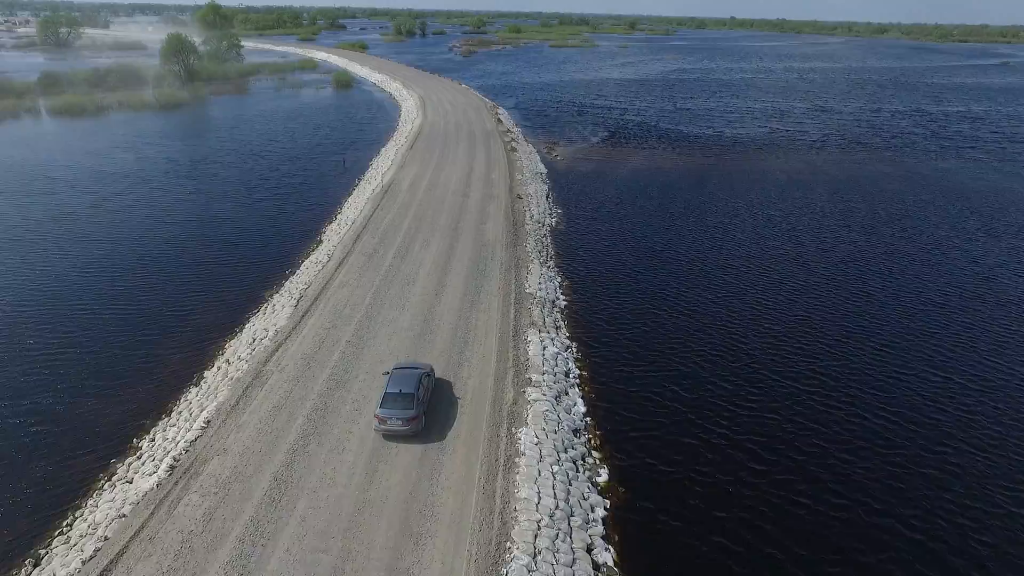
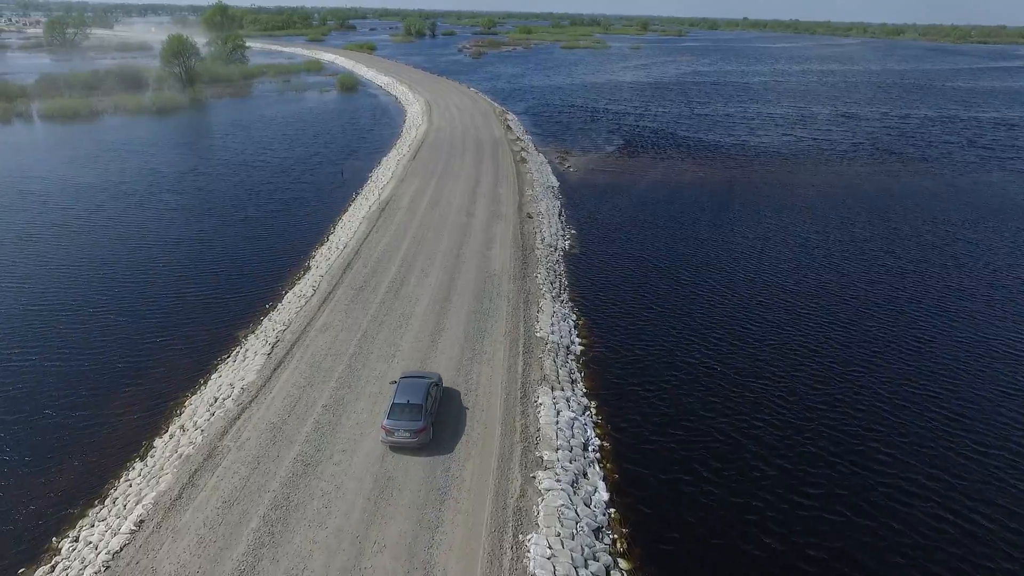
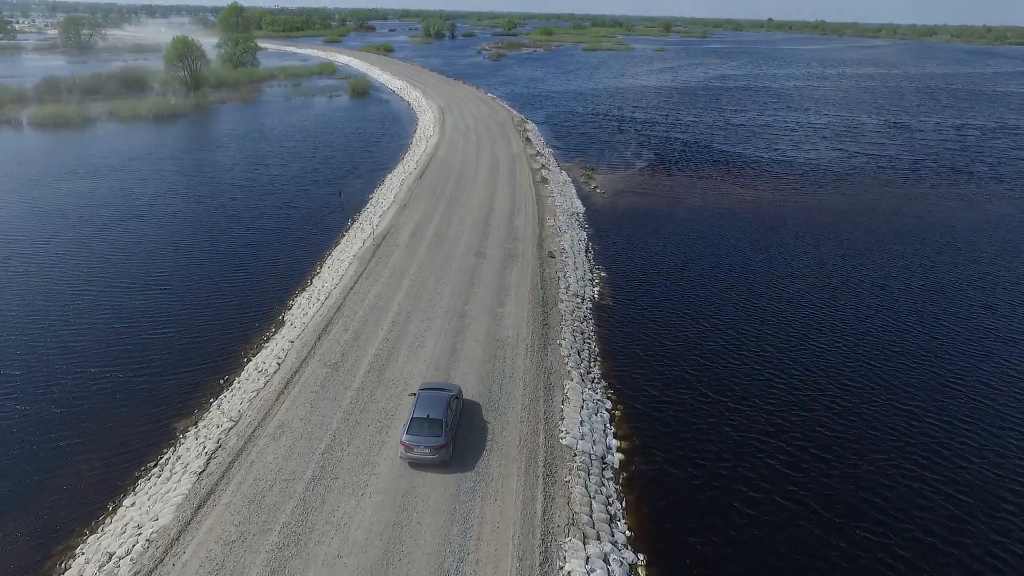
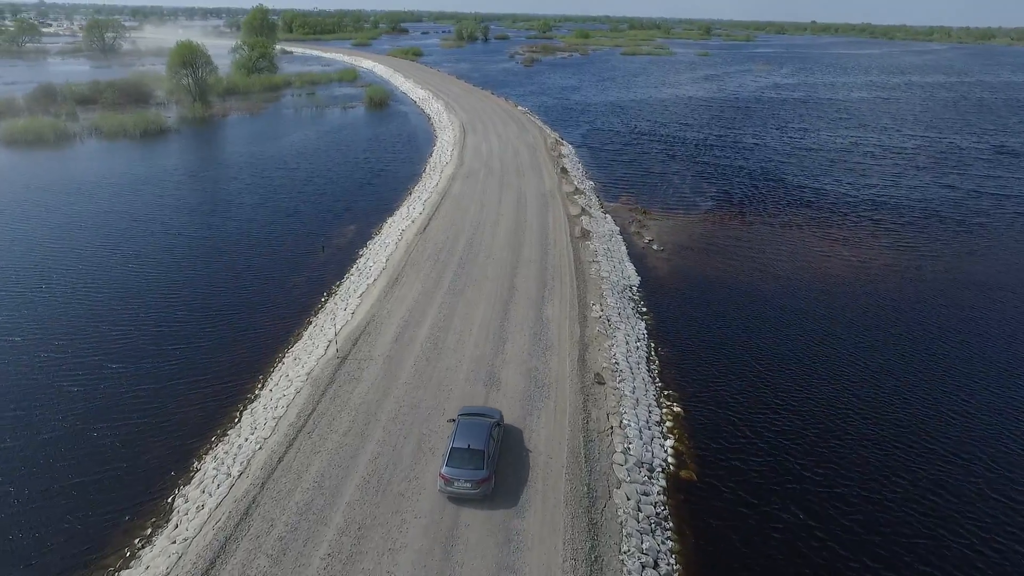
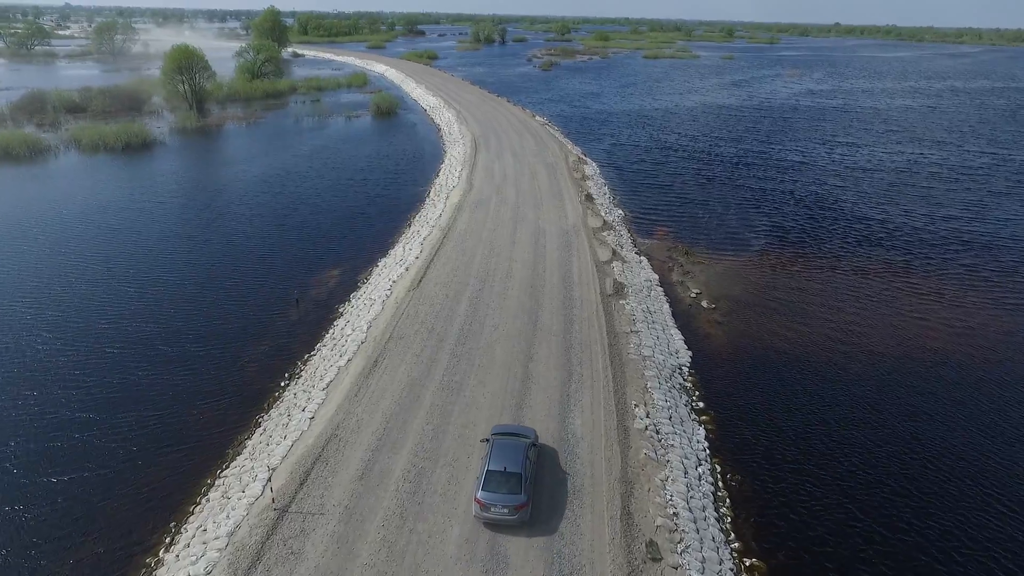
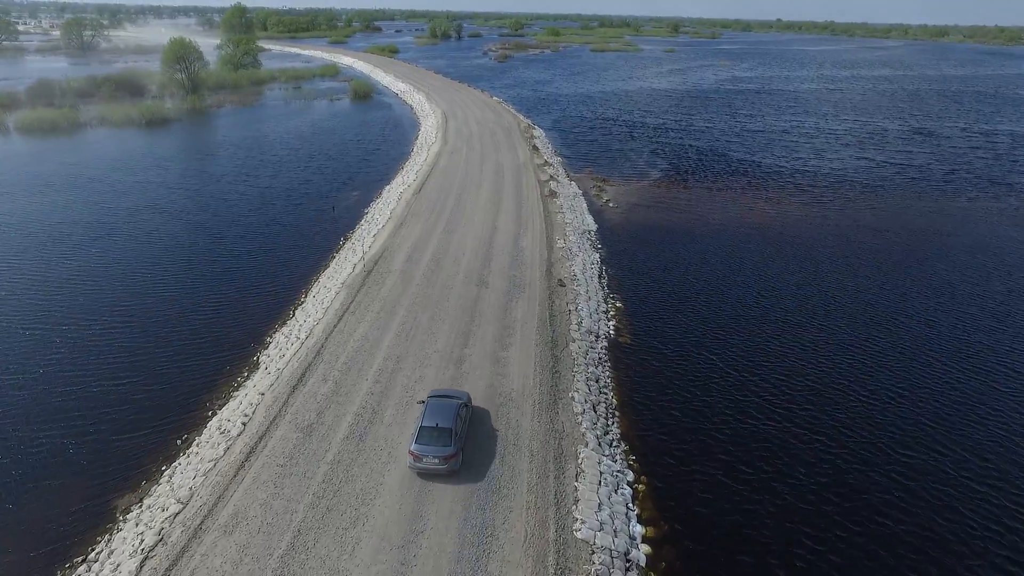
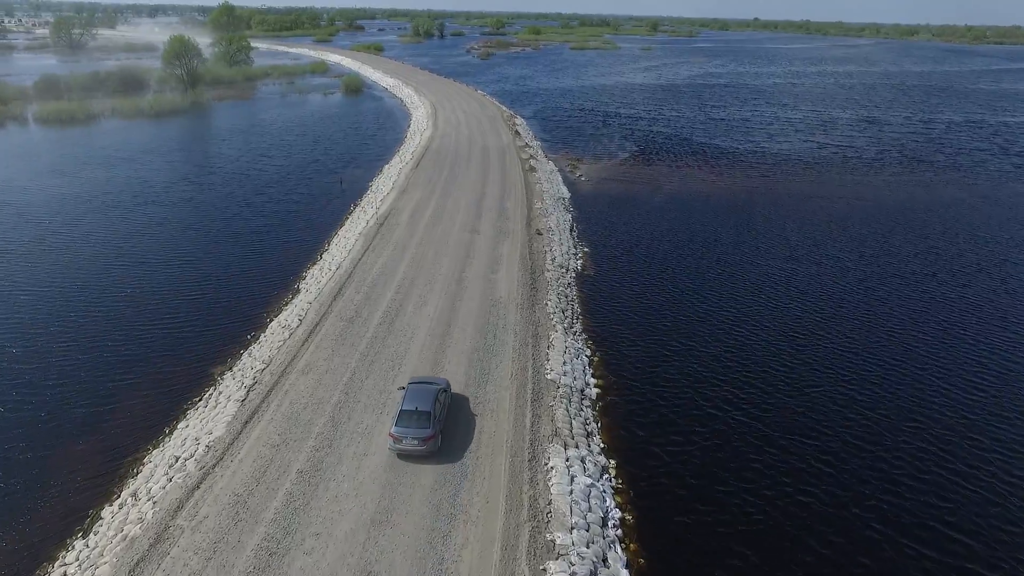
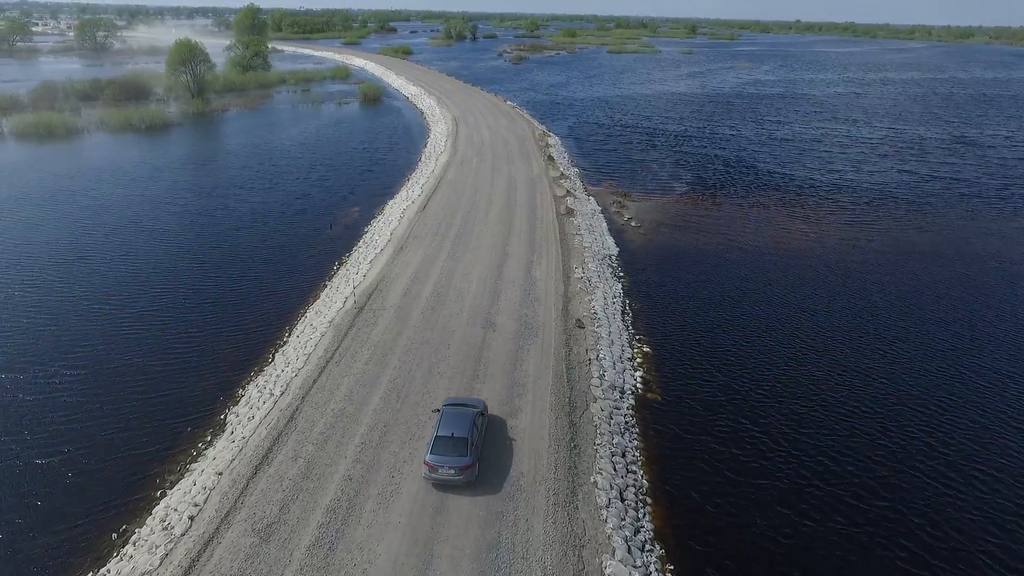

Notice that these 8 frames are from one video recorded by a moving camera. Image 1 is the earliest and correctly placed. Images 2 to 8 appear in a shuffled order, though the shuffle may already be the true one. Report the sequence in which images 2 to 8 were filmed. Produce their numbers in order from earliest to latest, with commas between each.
2, 7, 3, 6, 8, 4, 5
